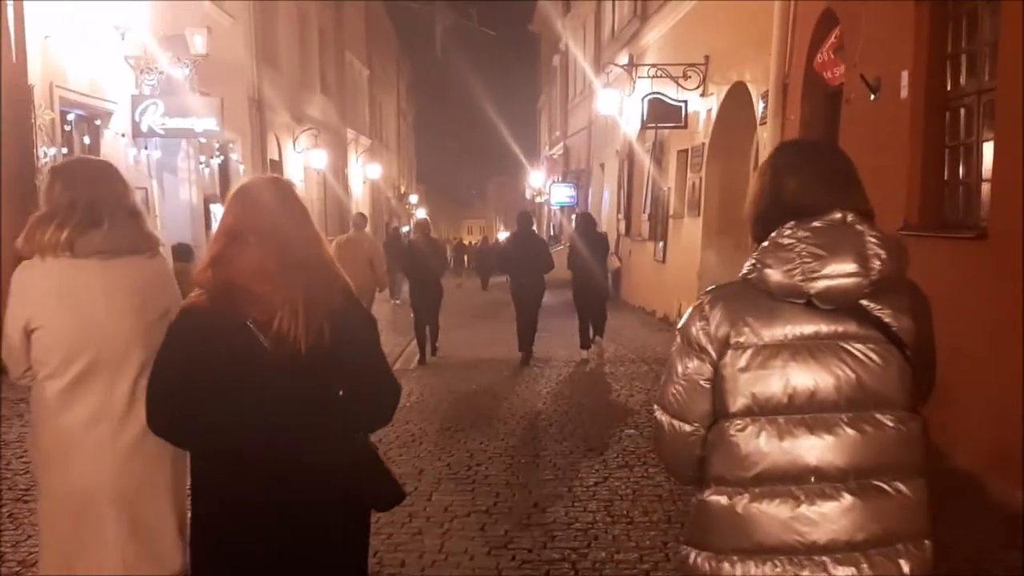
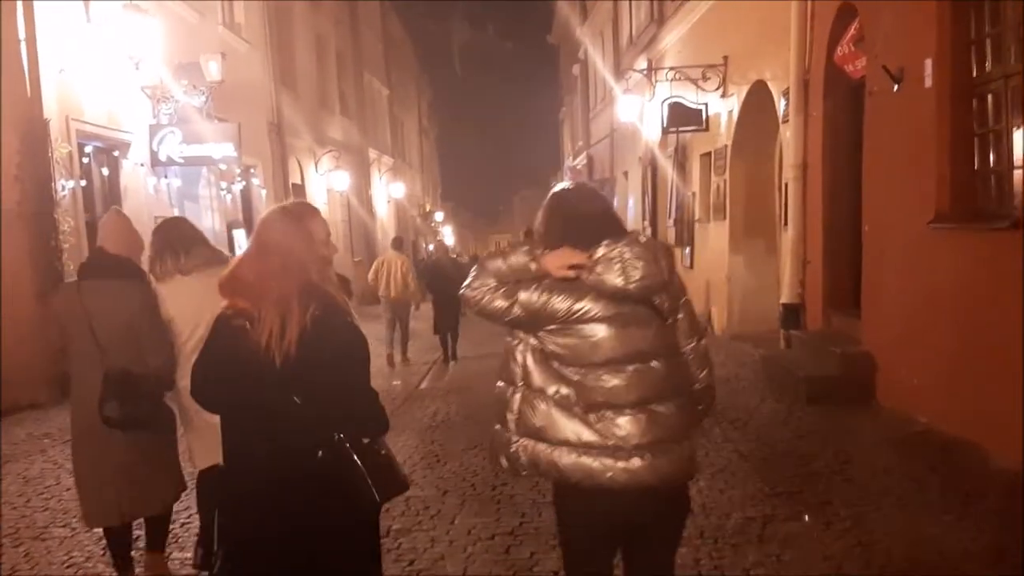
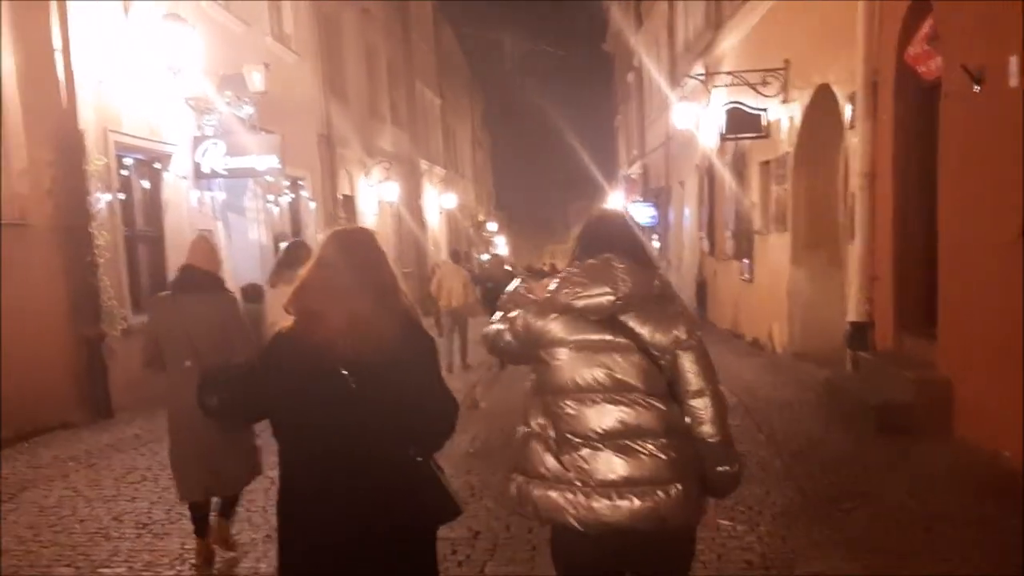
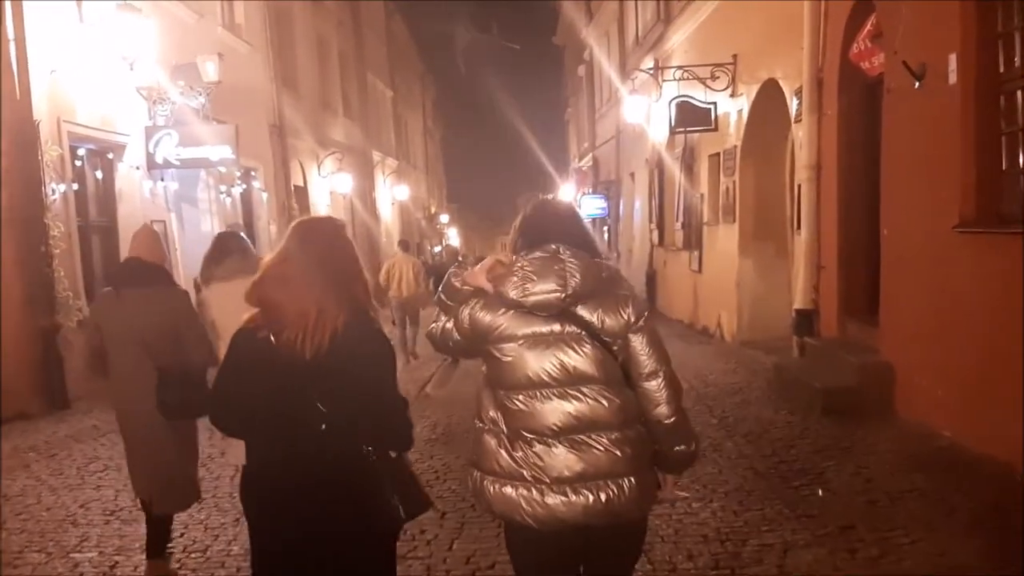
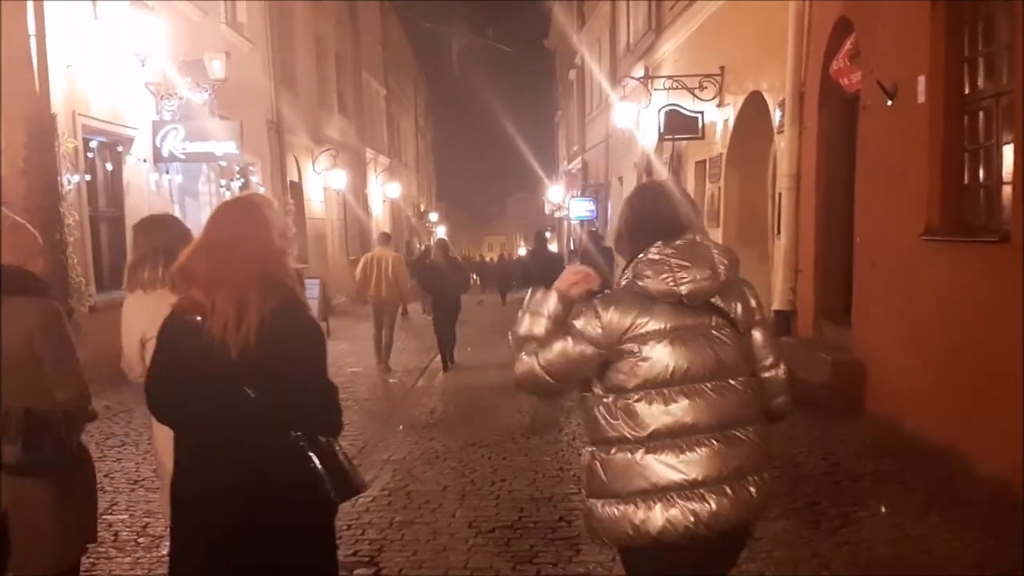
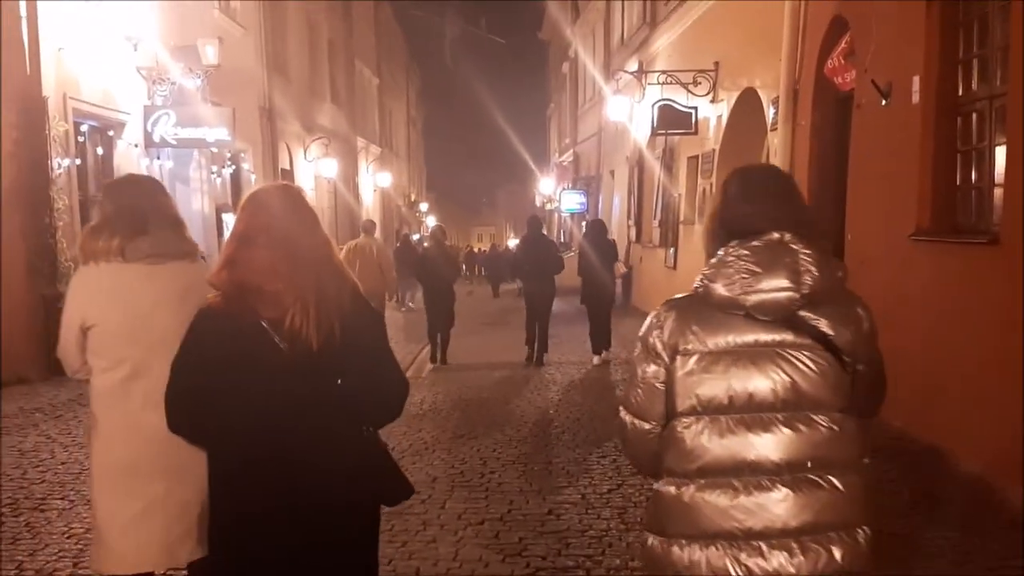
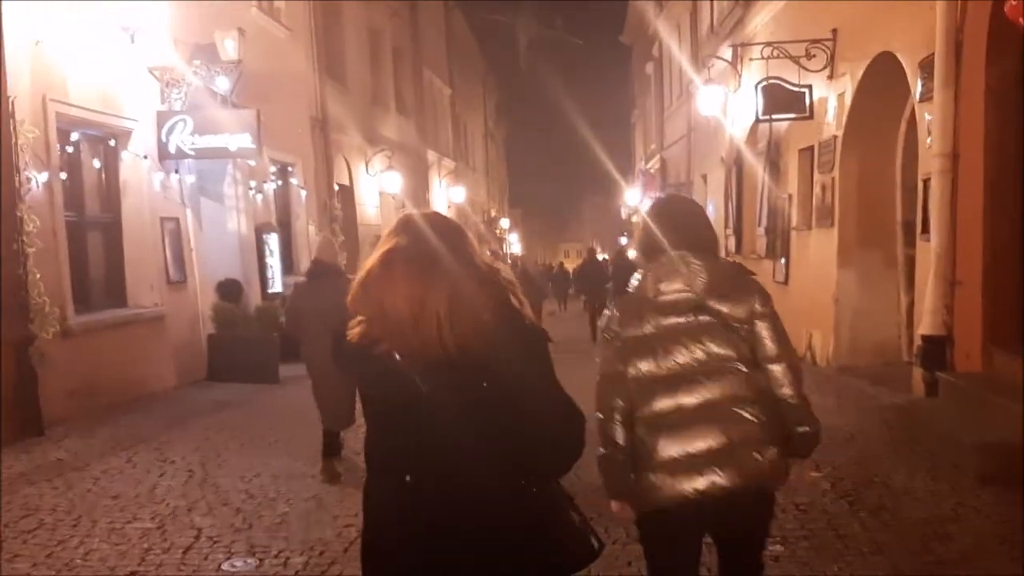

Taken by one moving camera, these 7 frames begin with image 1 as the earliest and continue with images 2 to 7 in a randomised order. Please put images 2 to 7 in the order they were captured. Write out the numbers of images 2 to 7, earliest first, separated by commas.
6, 5, 2, 4, 3, 7
